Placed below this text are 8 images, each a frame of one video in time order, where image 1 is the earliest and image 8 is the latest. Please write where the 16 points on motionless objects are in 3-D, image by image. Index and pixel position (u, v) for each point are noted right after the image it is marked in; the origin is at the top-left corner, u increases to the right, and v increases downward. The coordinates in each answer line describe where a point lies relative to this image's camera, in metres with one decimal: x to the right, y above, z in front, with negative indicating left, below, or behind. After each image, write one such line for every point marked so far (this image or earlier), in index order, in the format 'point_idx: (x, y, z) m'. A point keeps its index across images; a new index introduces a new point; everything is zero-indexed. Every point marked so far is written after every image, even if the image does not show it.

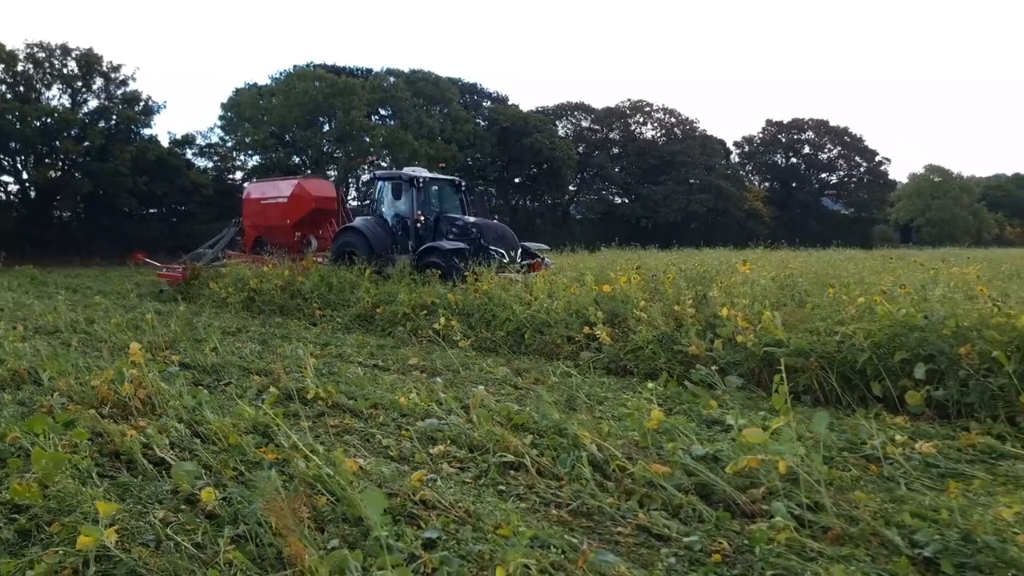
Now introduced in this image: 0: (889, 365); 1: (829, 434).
0: (+2.0, -0.4, +4.6) m
1: (+1.5, -0.7, +3.9) m
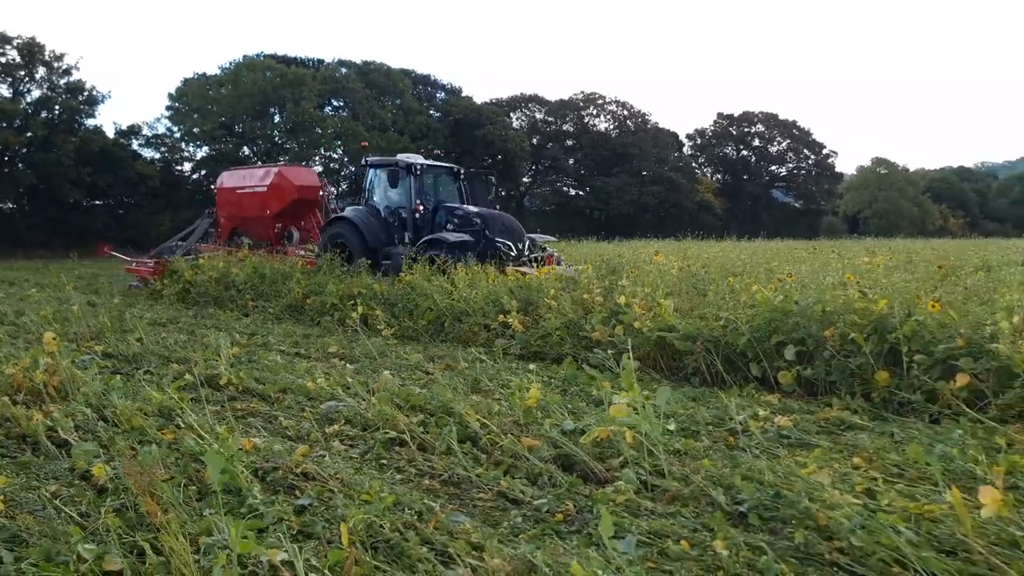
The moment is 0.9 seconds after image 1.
0: (+1.5, -0.3, +4.9) m
1: (+0.9, -0.6, +4.2) m
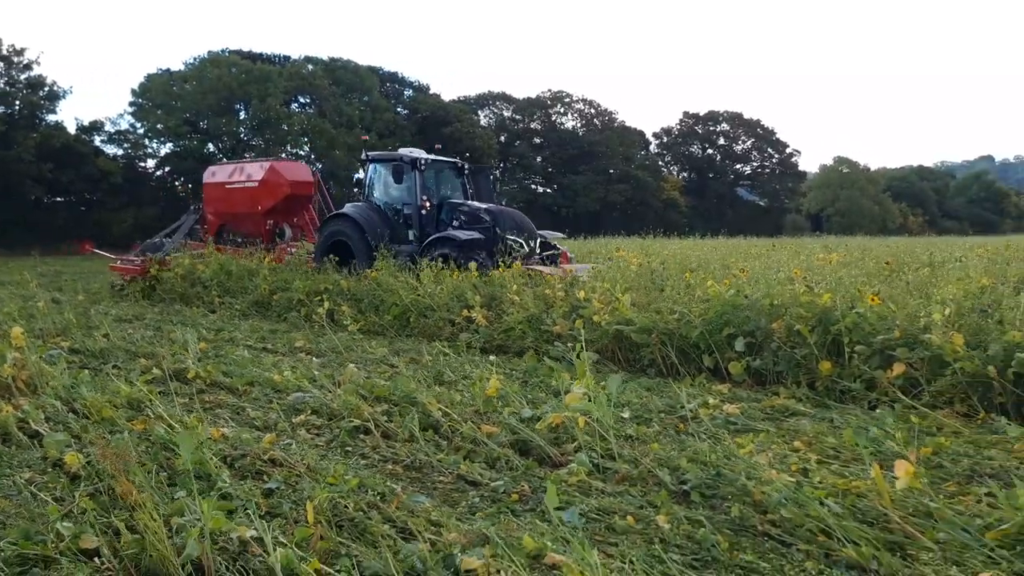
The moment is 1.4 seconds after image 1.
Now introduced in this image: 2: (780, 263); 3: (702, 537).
0: (+1.3, -0.3, +5.1) m
1: (+0.7, -0.6, +4.4) m
2: (+2.5, +0.2, +7.8) m
3: (+0.6, -0.8, +2.6) m
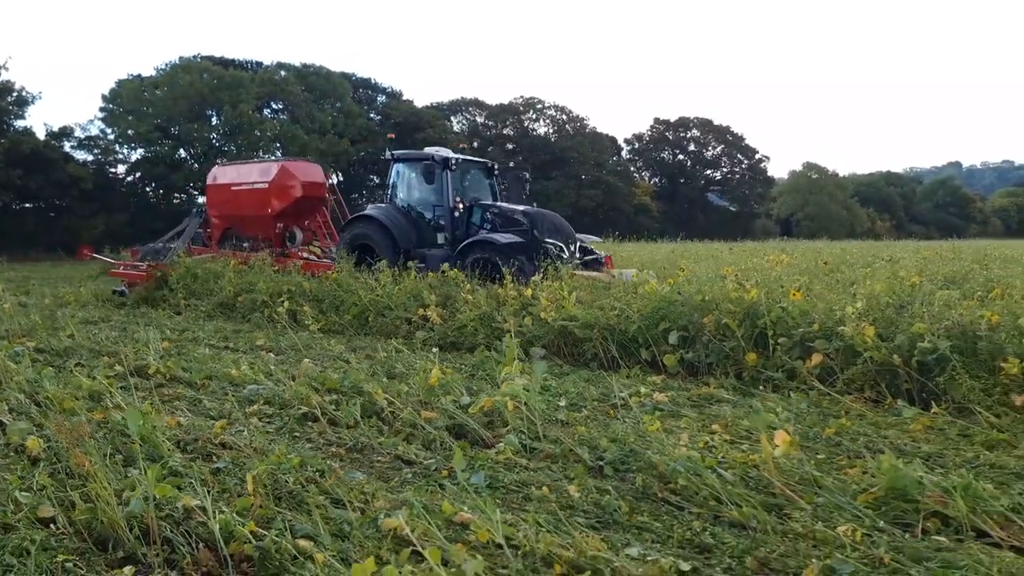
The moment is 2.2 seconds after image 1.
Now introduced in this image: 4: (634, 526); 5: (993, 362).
0: (+0.9, -0.3, +5.5) m
1: (+0.4, -0.6, +4.7) m
2: (+2.1, +0.2, +8.1) m
3: (+0.3, -0.7, +2.9) m
4: (+0.4, -0.8, +2.7) m
5: (+2.4, -0.4, +4.2) m
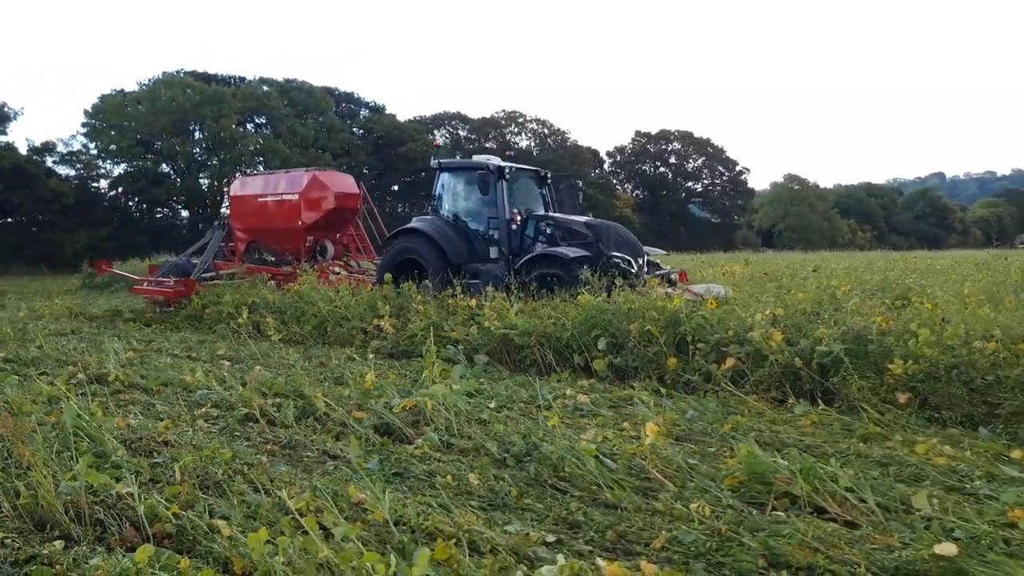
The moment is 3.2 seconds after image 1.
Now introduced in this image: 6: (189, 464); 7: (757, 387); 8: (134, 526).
0: (+0.5, -0.4, +5.8) m
1: (0.0, -0.6, +5.1) m
2: (+1.6, +0.1, +8.5) m
3: (-0.1, -0.8, +3.2) m
4: (0.0, -0.8, +3.1) m
5: (+2.0, -0.4, +4.6) m
6: (-1.3, -0.7, +3.4) m
7: (+1.4, -0.6, +4.9) m
8: (-1.3, -0.8, +2.8) m
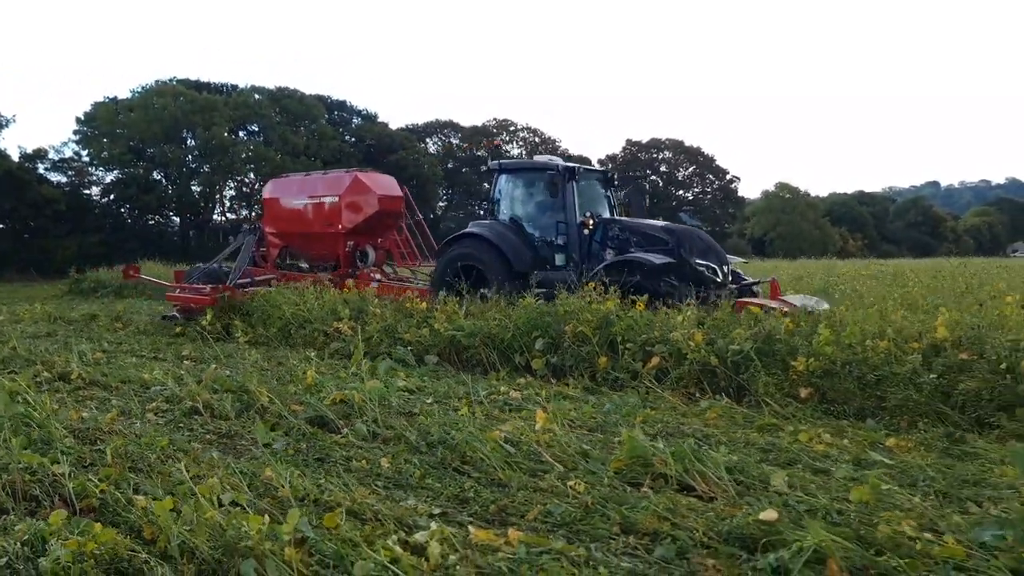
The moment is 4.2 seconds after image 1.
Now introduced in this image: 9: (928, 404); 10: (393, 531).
0: (+0.1, -0.4, +6.1) m
1: (-0.4, -0.7, +5.4) m
2: (+1.2, +0.1, +8.8) m
3: (-0.5, -0.8, +3.5) m
4: (-0.4, -0.8, +3.4) m
5: (+1.6, -0.4, +4.9) m
6: (-1.7, -0.7, +3.7) m
7: (+1.0, -0.6, +5.2) m
8: (-1.7, -0.8, +3.1) m
9: (+2.1, -0.6, +4.2) m
10: (-0.4, -0.8, +2.7) m
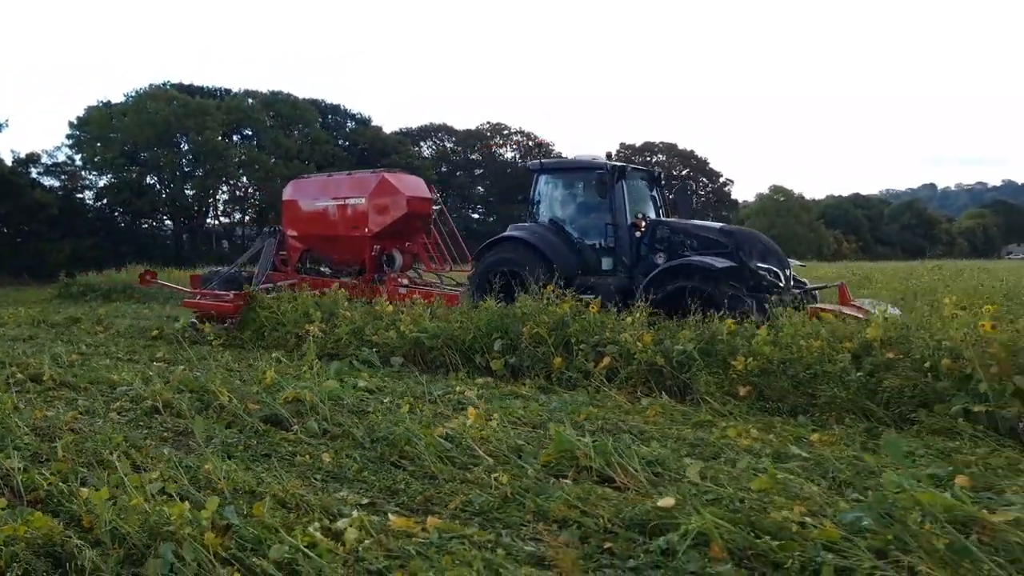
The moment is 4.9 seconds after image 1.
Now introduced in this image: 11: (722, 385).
0: (-0.2, -0.4, +6.3) m
1: (-0.7, -0.7, +5.6) m
2: (+0.9, +0.1, +9.0) m
3: (-0.7, -0.8, +3.7) m
4: (-0.7, -0.8, +3.5) m
5: (+1.3, -0.4, +5.1) m
6: (-2.0, -0.7, +3.9) m
7: (+0.7, -0.6, +5.4) m
8: (-1.9, -0.8, +3.3) m
9: (+1.8, -0.6, +4.4) m
10: (-0.7, -0.8, +2.9) m
11: (+1.2, -0.6, +5.0) m
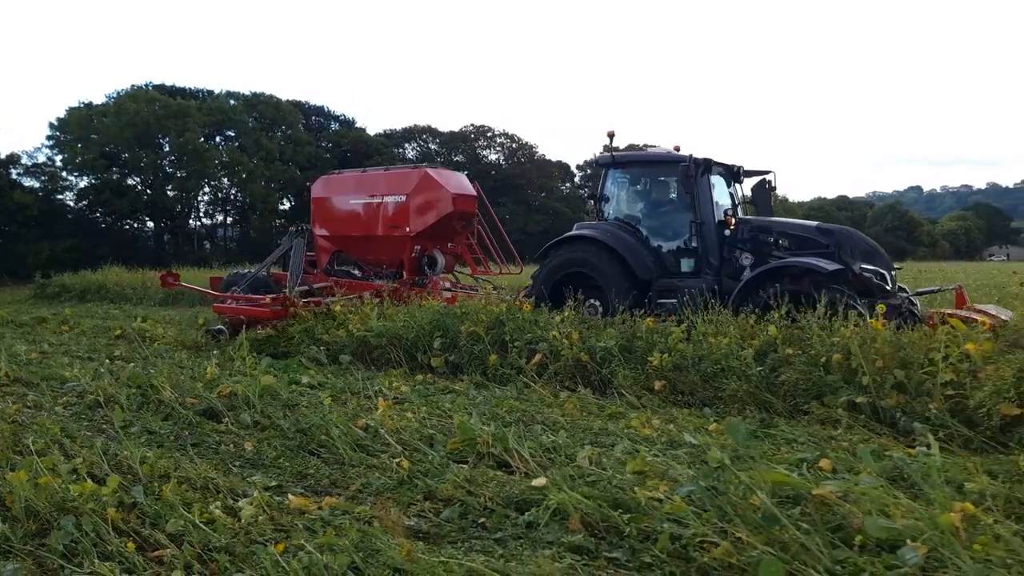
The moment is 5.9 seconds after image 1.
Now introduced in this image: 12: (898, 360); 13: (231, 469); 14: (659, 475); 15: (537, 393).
0: (-0.7, -0.4, +6.6) m
1: (-1.1, -0.7, +5.8) m
2: (+0.4, +0.1, +9.3) m
3: (-1.2, -0.8, +4.0) m
4: (-1.1, -0.8, +3.8) m
5: (+0.9, -0.4, +5.4) m
6: (-2.4, -0.7, +4.1) m
7: (+0.3, -0.6, +5.7) m
8: (-2.4, -0.8, +3.5) m
9: (+1.4, -0.6, +4.7) m
10: (-1.1, -0.8, +3.2) m
11: (+0.8, -0.6, +5.2) m
12: (+2.0, -0.4, +4.4) m
13: (-1.2, -0.8, +3.7) m
14: (+0.6, -0.8, +3.4) m
15: (+0.1, -0.7, +5.4) m
